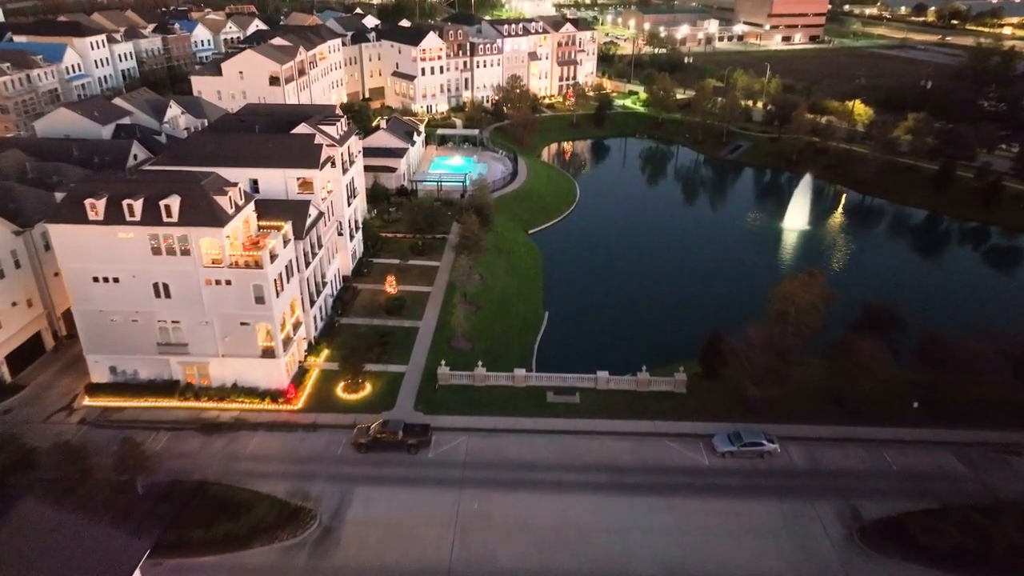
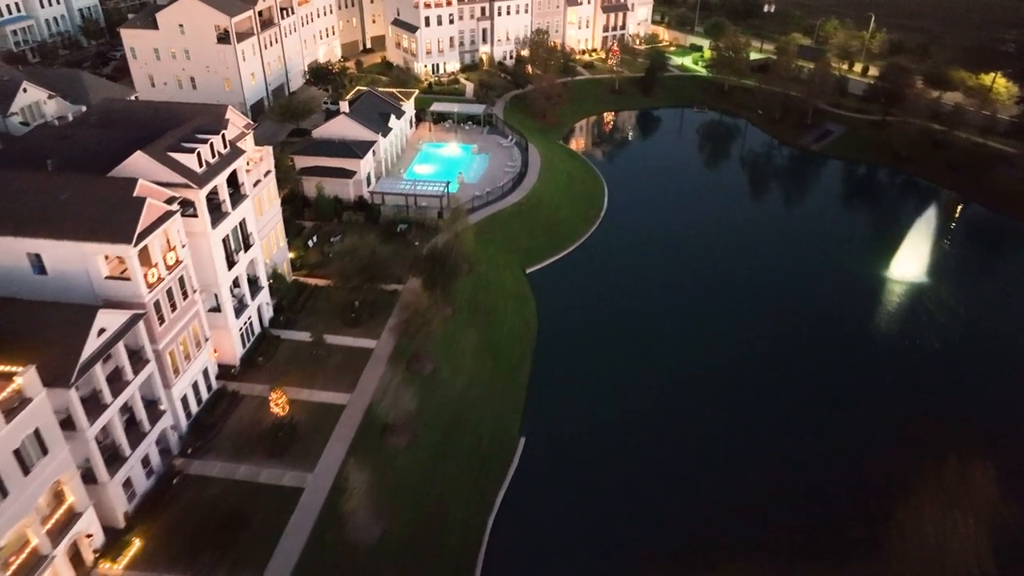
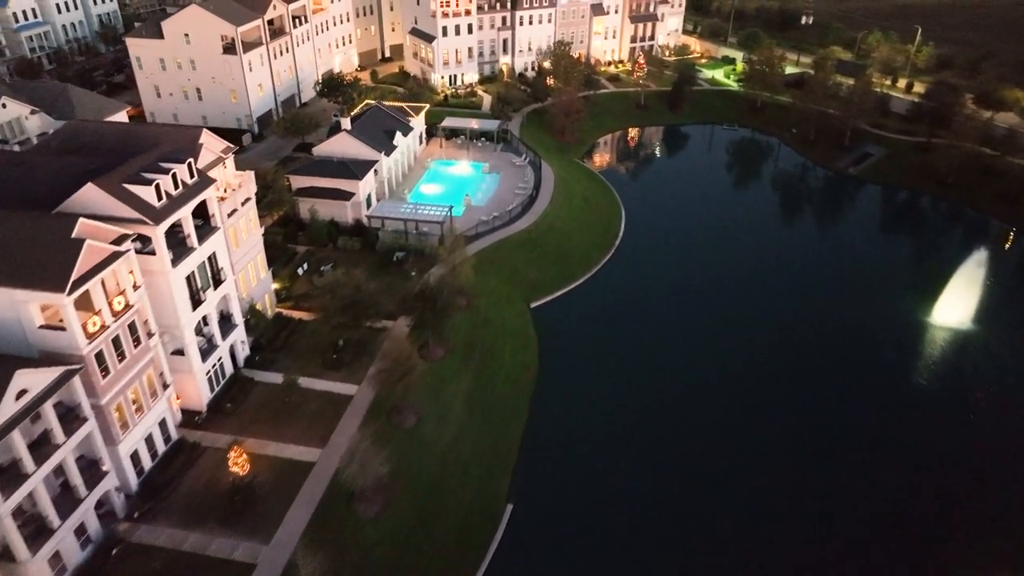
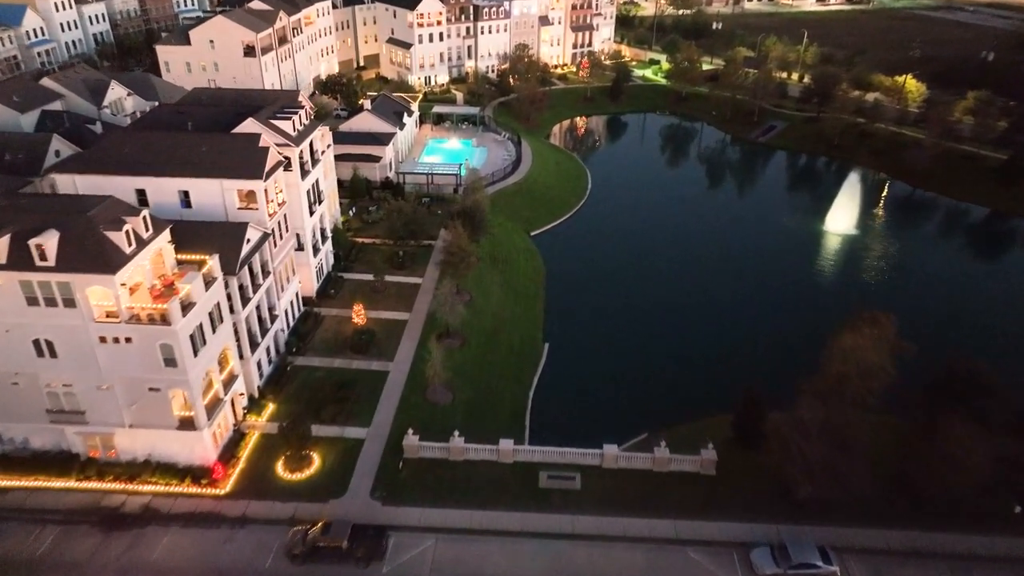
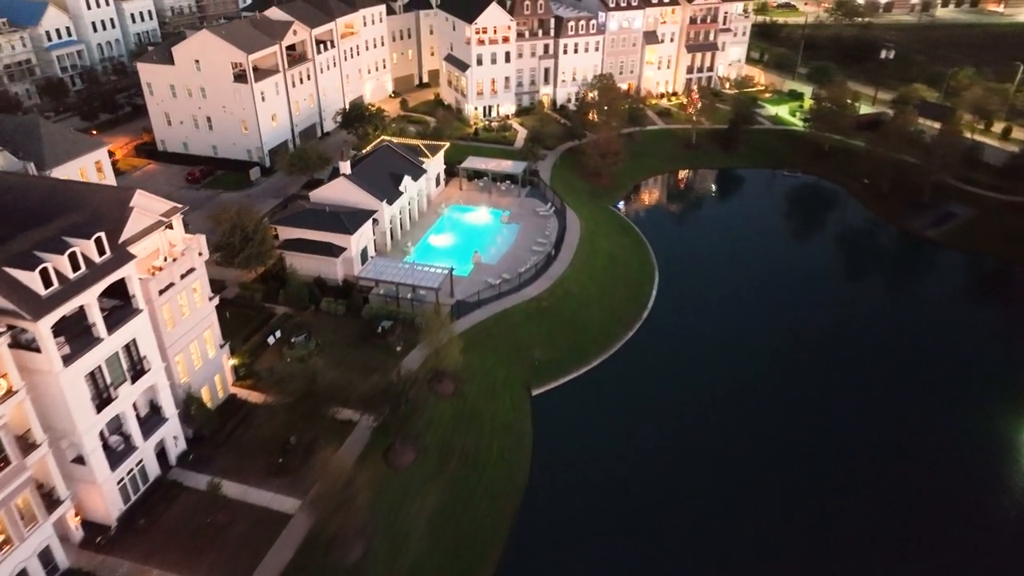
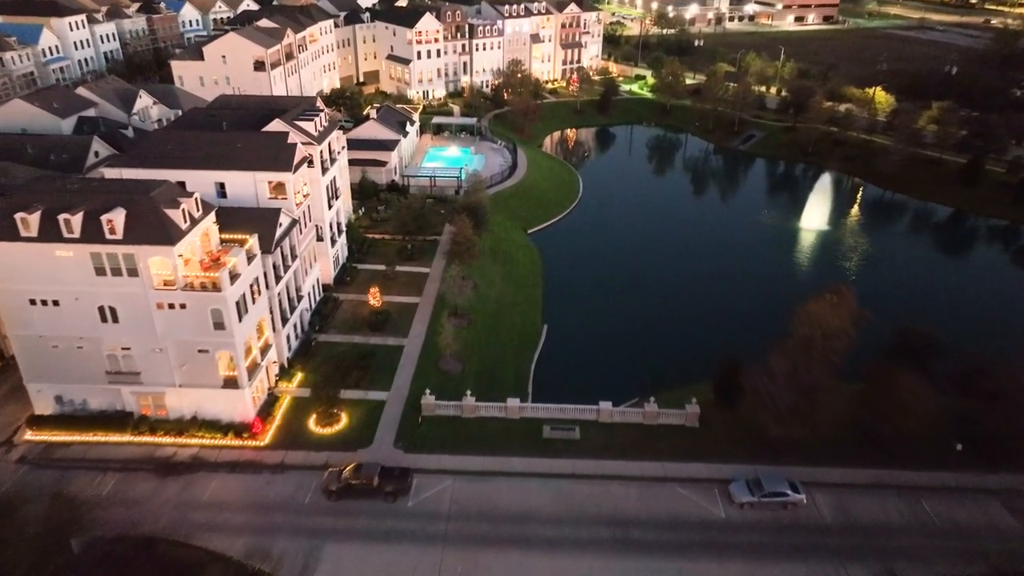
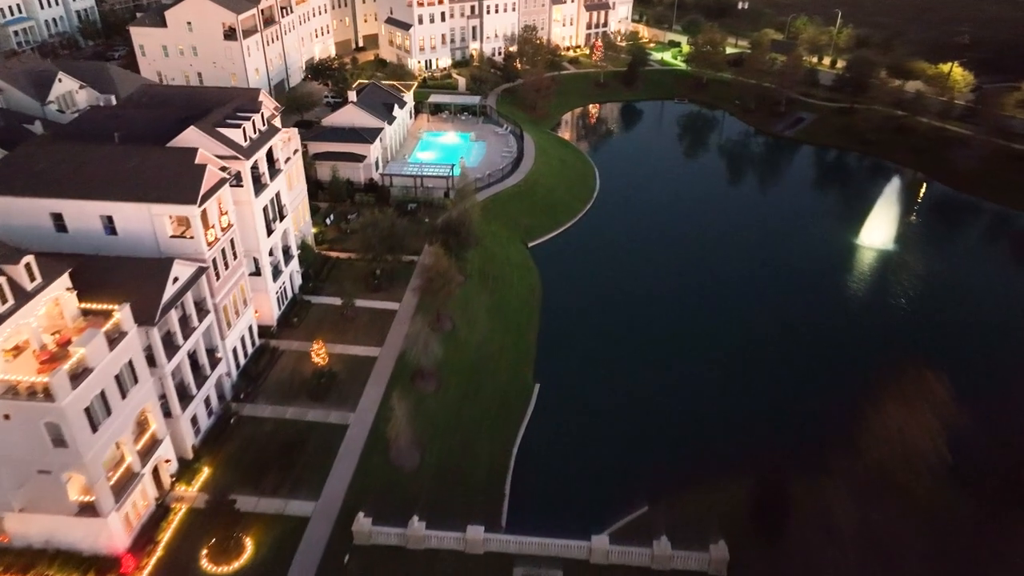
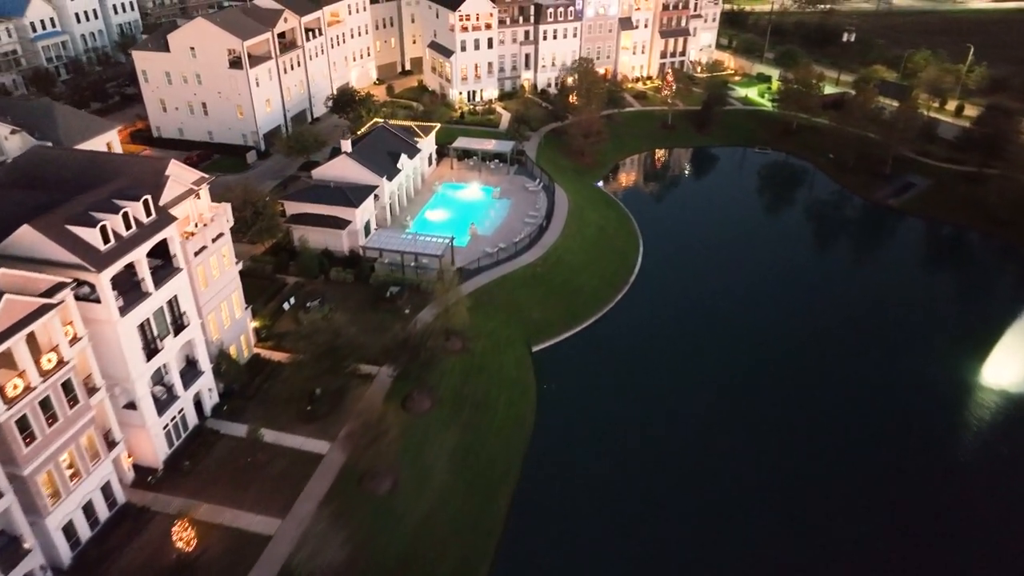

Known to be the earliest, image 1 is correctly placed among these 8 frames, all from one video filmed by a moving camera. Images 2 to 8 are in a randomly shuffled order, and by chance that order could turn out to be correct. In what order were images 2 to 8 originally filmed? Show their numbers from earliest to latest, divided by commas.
6, 4, 7, 2, 3, 8, 5
